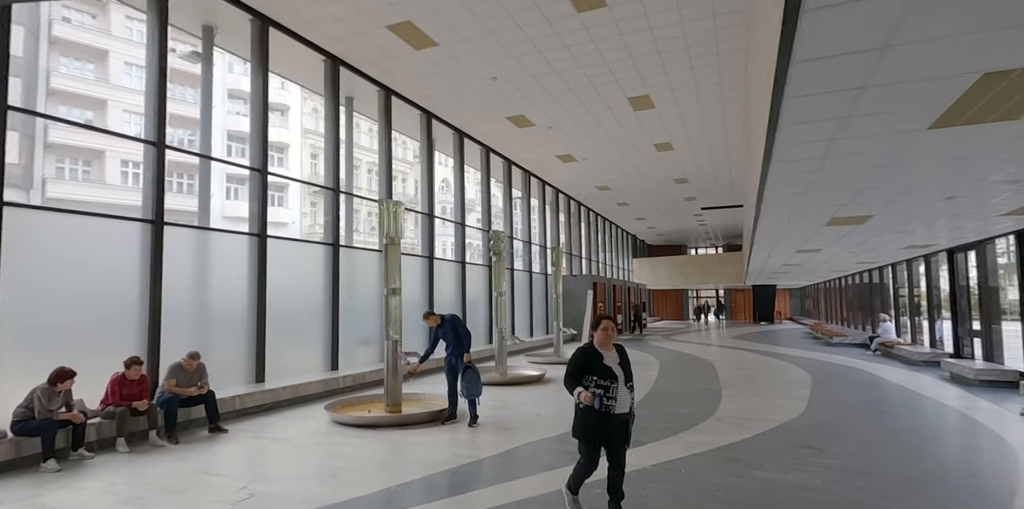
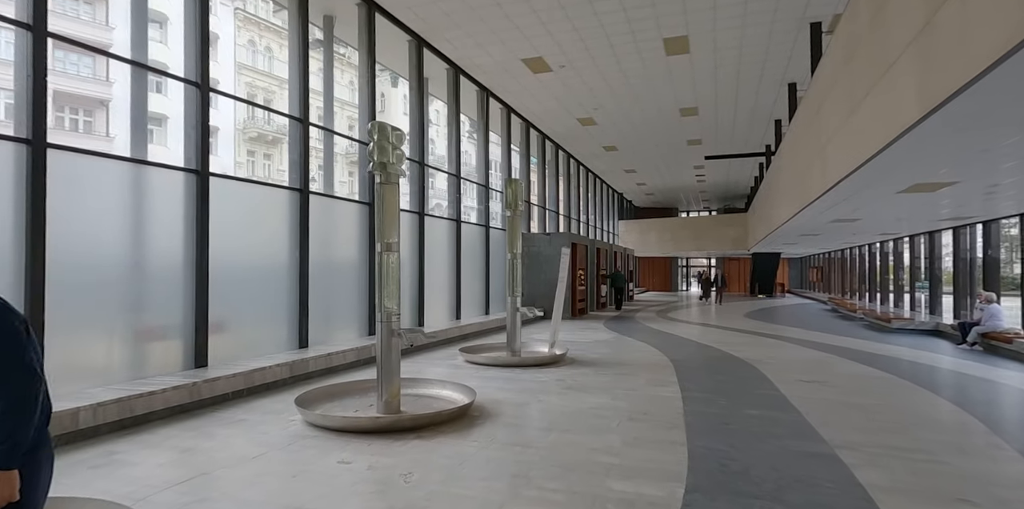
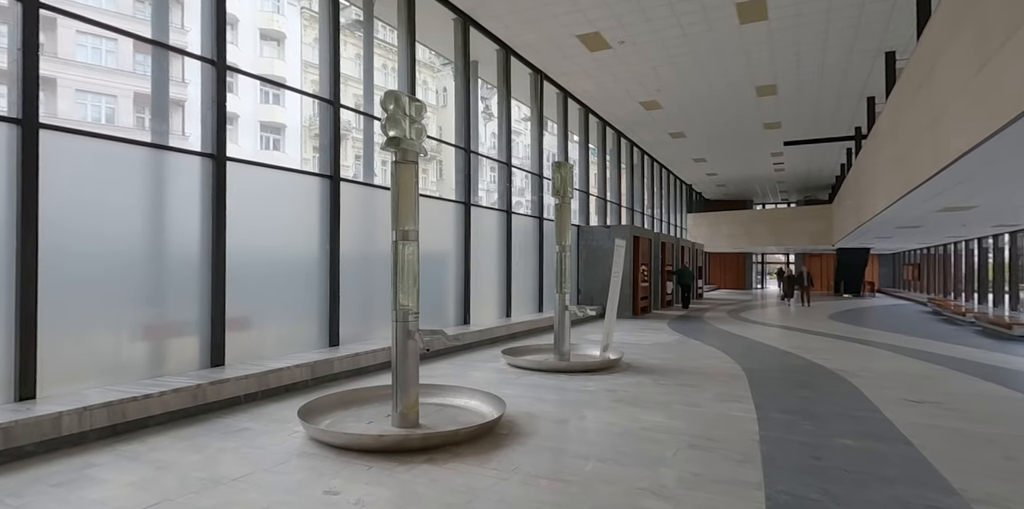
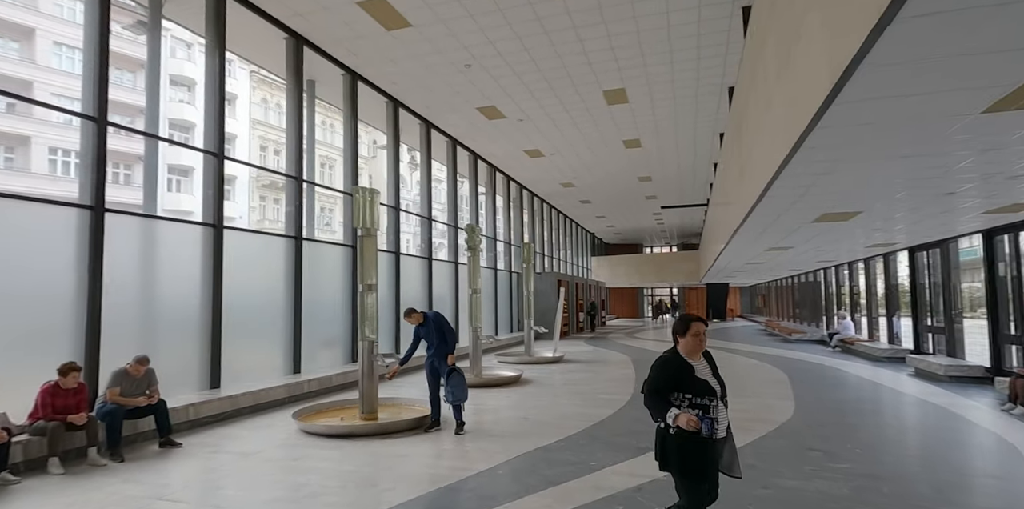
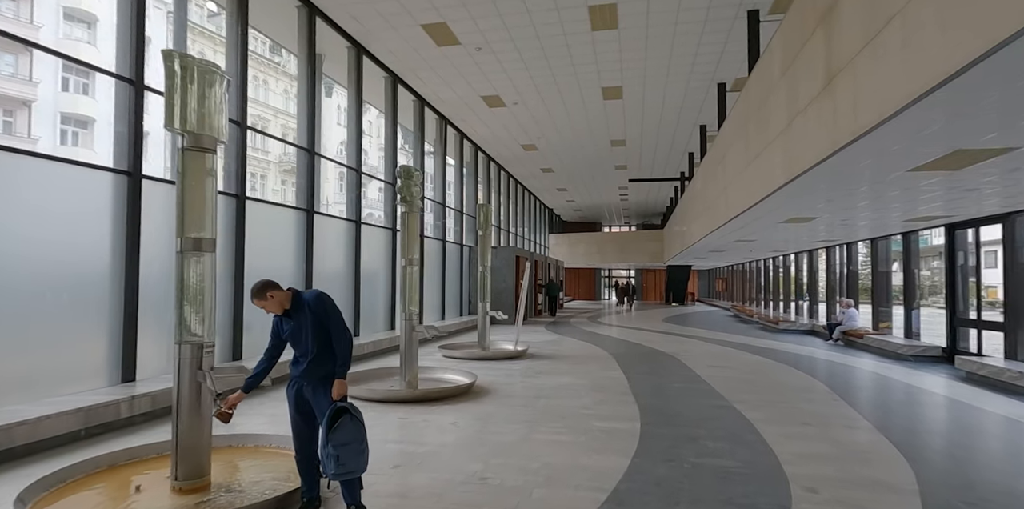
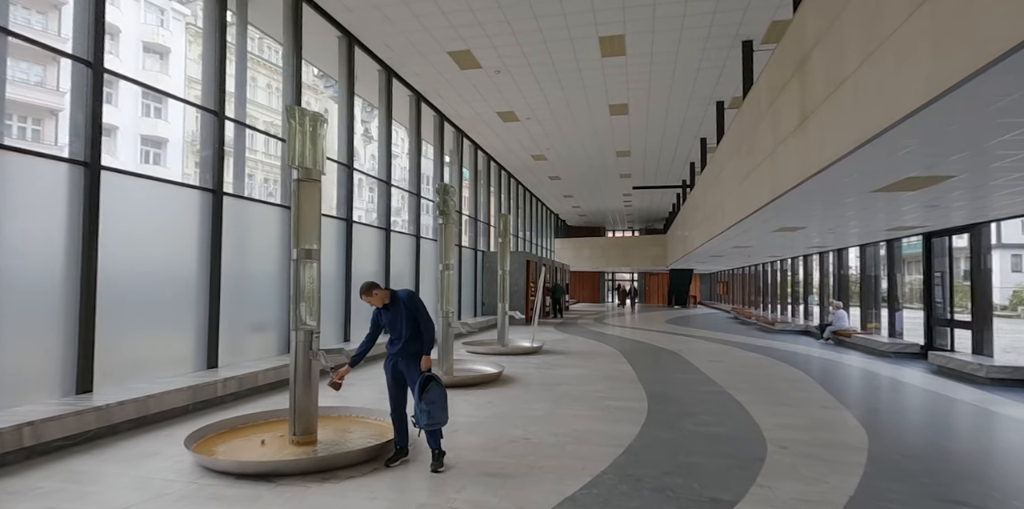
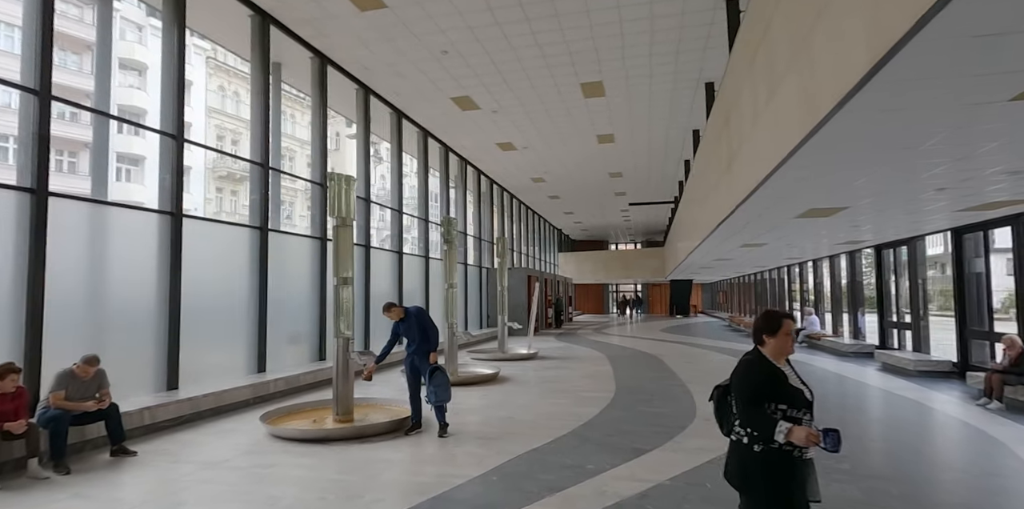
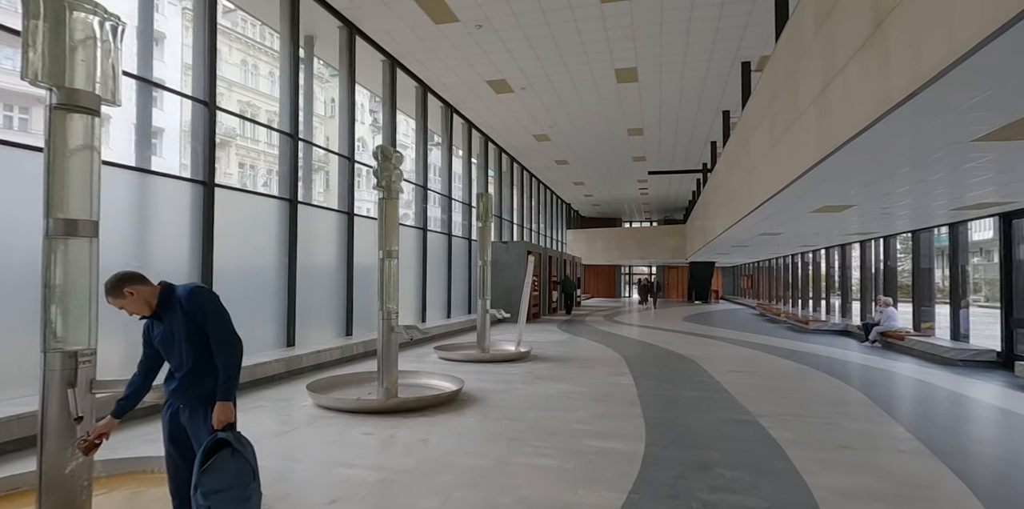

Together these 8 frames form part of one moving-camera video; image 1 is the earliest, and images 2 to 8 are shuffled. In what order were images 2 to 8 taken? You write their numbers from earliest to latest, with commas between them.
4, 7, 6, 5, 8, 2, 3
